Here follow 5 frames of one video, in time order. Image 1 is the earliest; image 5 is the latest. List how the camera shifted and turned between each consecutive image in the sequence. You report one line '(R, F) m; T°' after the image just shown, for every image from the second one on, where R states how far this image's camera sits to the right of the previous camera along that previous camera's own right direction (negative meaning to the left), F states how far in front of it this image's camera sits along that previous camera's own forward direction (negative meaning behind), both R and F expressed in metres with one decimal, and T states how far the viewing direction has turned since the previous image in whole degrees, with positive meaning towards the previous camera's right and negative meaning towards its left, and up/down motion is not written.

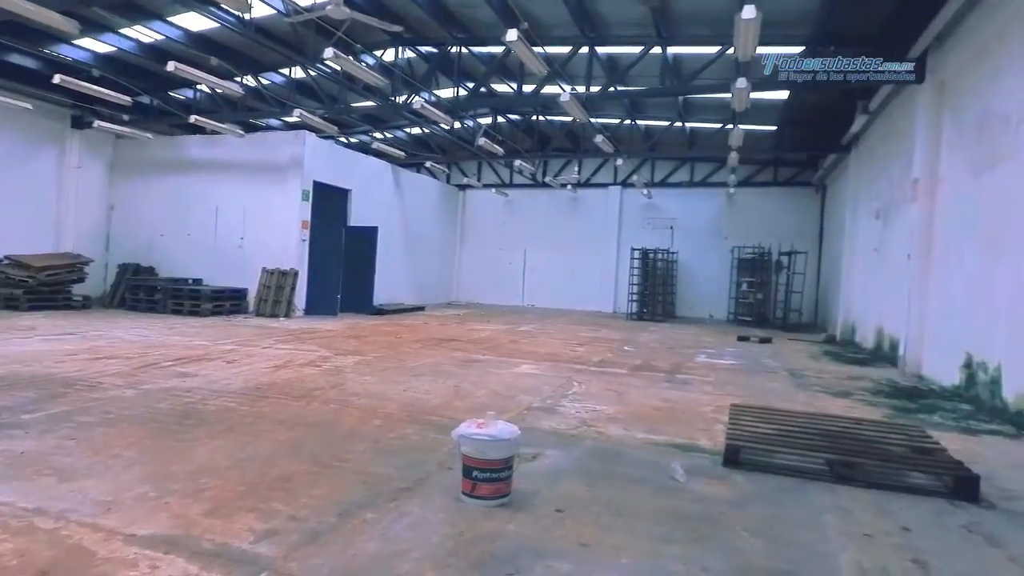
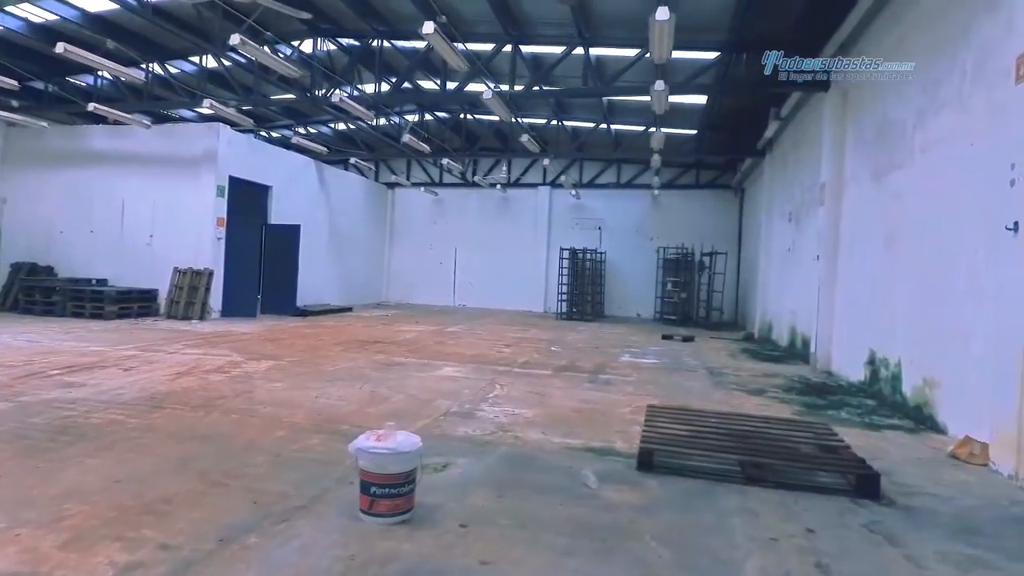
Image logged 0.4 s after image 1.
(+0.1, +0.1) m; +6°
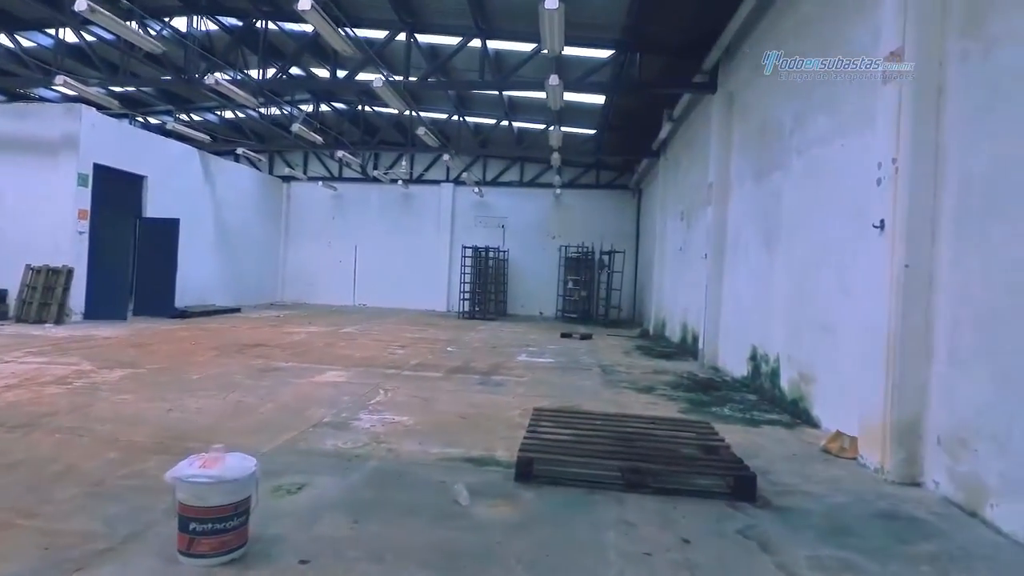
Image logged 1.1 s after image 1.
(+0.2, +0.2) m; +8°
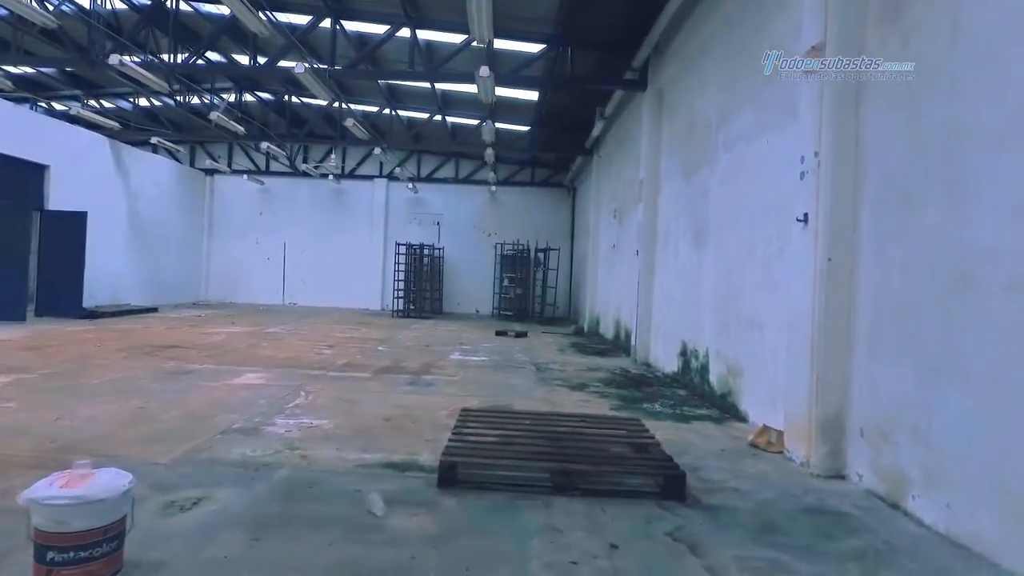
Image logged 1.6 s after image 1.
(+0.1, +0.2) m; +6°
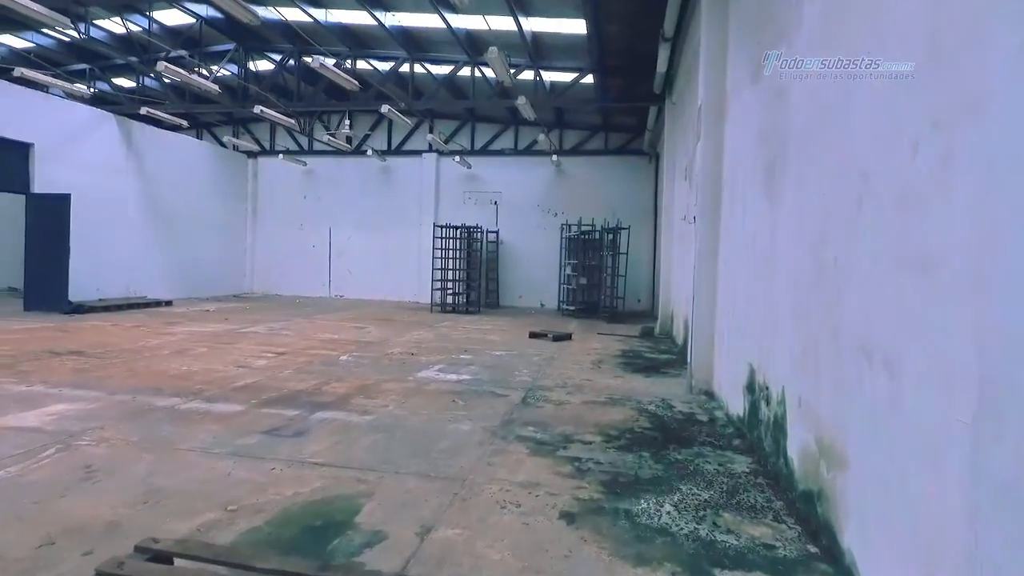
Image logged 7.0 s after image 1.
(+1.0, +2.5) m; -11°
